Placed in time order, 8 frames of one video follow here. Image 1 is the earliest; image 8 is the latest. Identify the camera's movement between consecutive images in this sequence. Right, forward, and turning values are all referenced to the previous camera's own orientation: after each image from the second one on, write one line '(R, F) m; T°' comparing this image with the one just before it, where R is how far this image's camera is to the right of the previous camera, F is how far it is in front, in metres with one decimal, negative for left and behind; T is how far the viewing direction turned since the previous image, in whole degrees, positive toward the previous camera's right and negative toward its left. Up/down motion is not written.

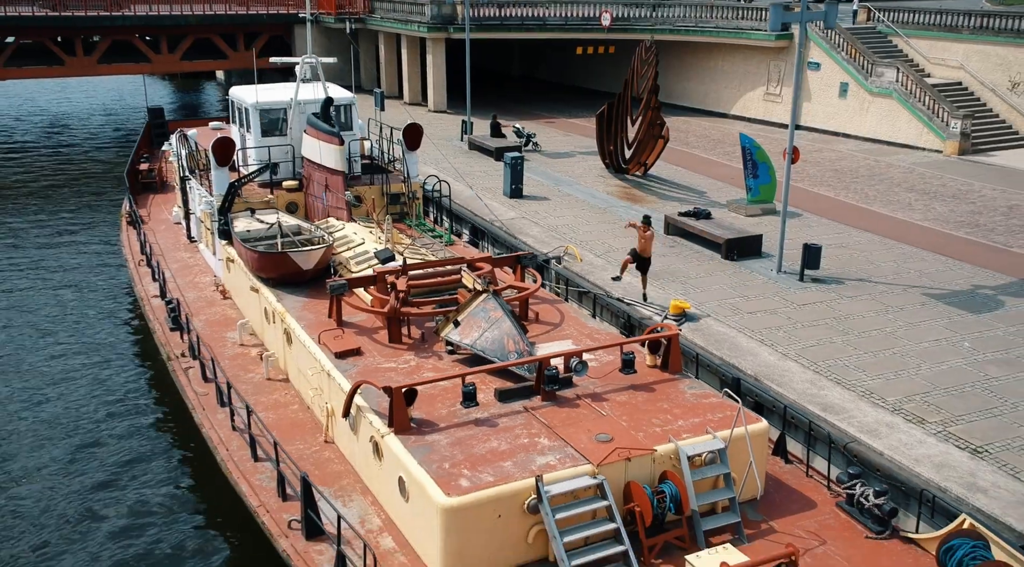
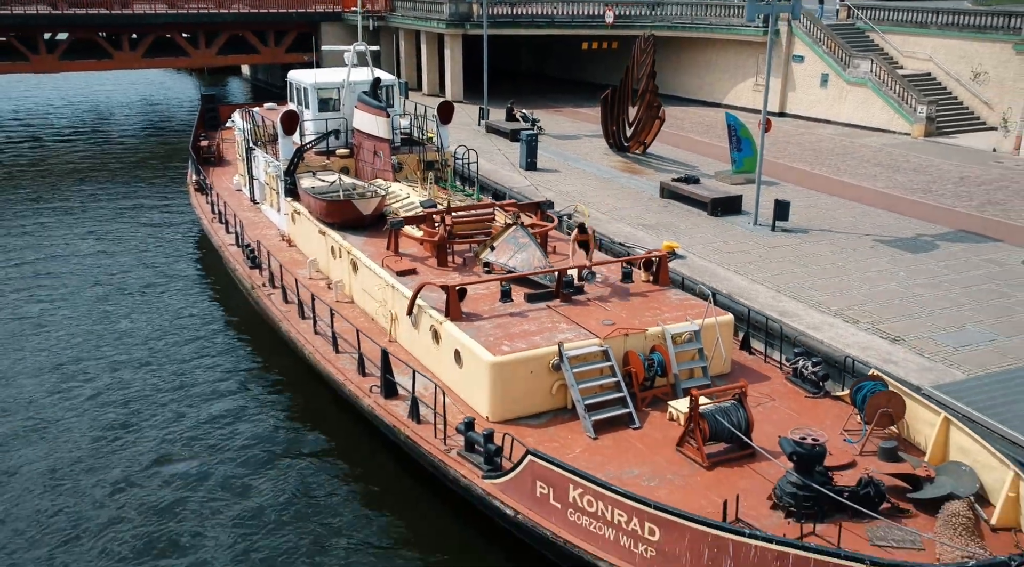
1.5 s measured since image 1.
(-0.4, -3.3) m; 0°
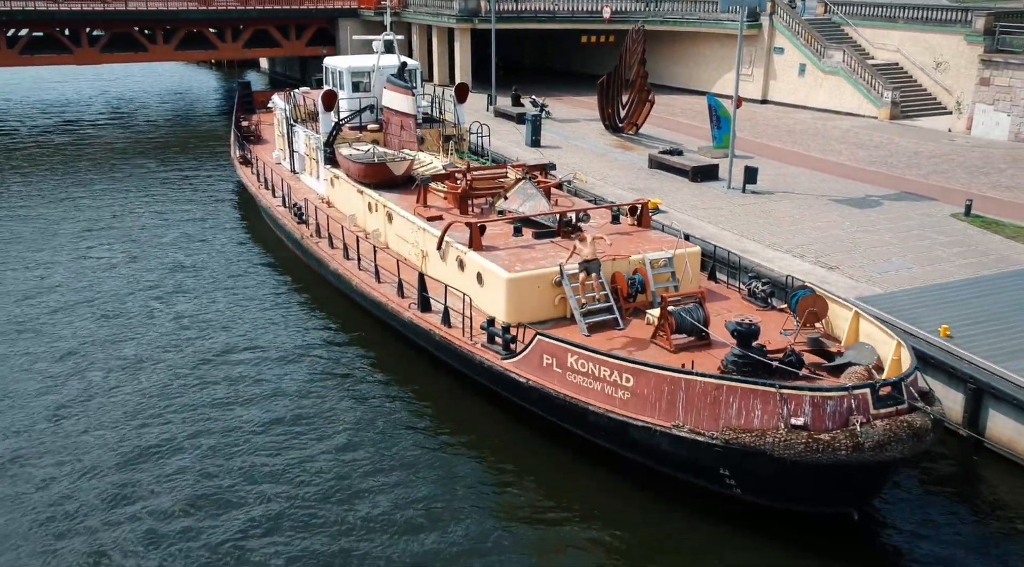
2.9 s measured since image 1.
(-0.2, -3.4) m; 0°
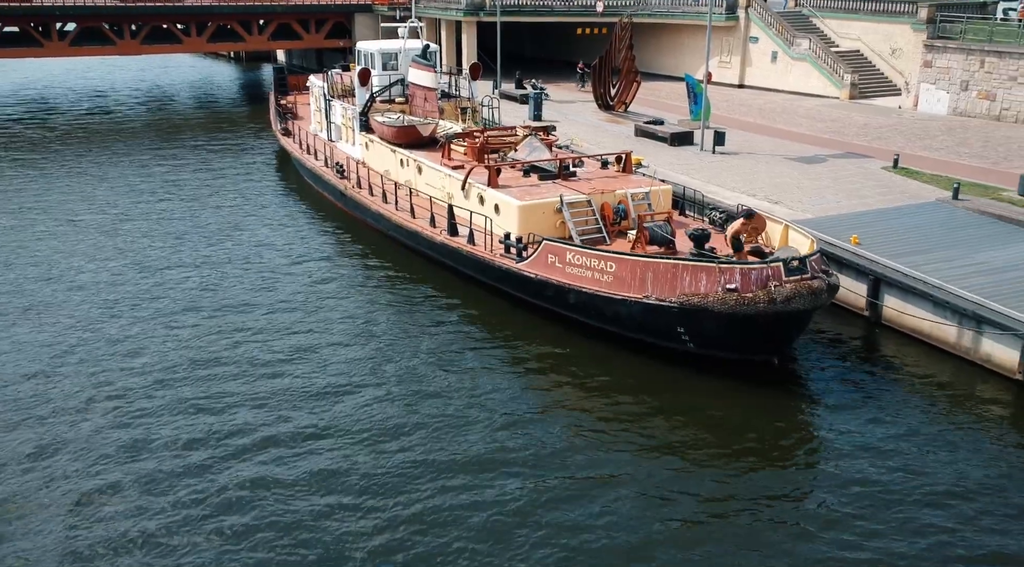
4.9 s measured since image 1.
(-0.3, -4.5) m; 0°
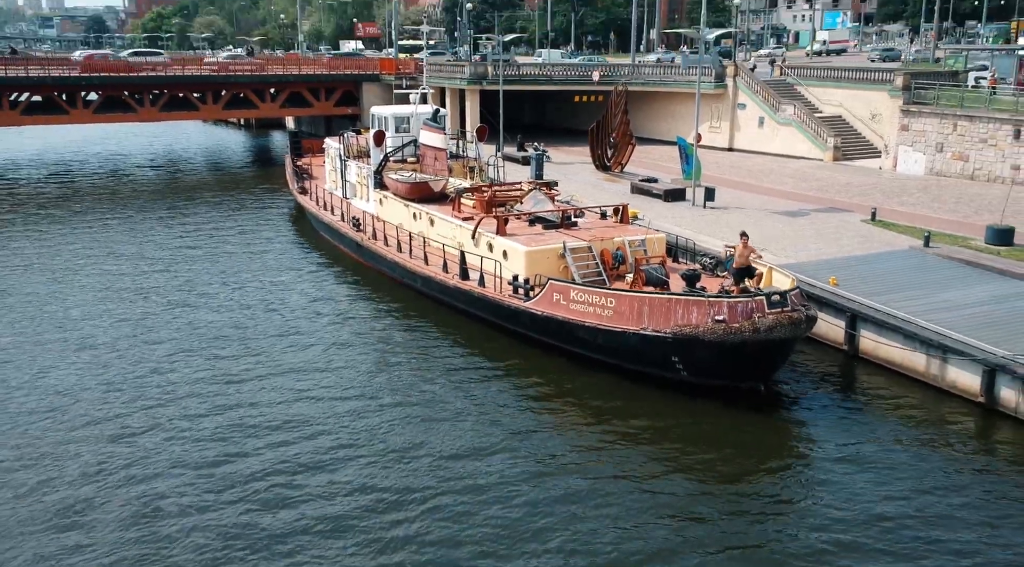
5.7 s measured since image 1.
(-0.3, -1.7) m; 0°
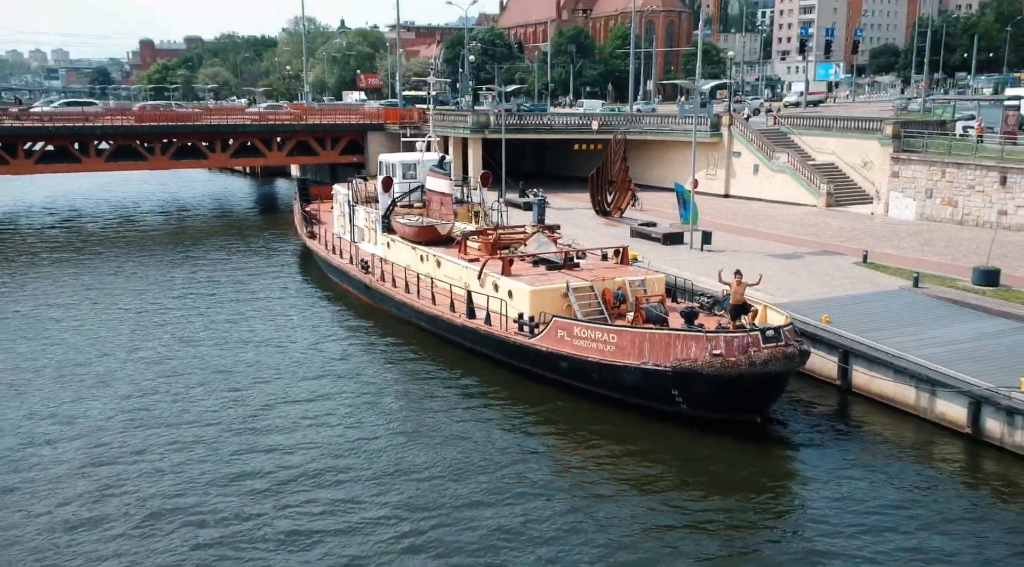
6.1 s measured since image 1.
(-0.2, -0.9) m; 0°
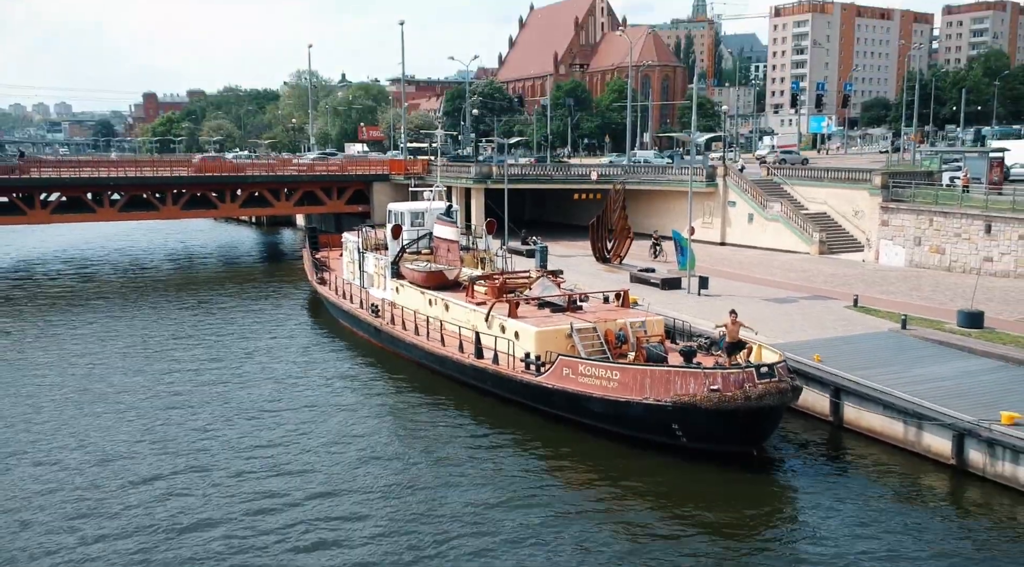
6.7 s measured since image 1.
(-0.2, -1.2) m; 0°
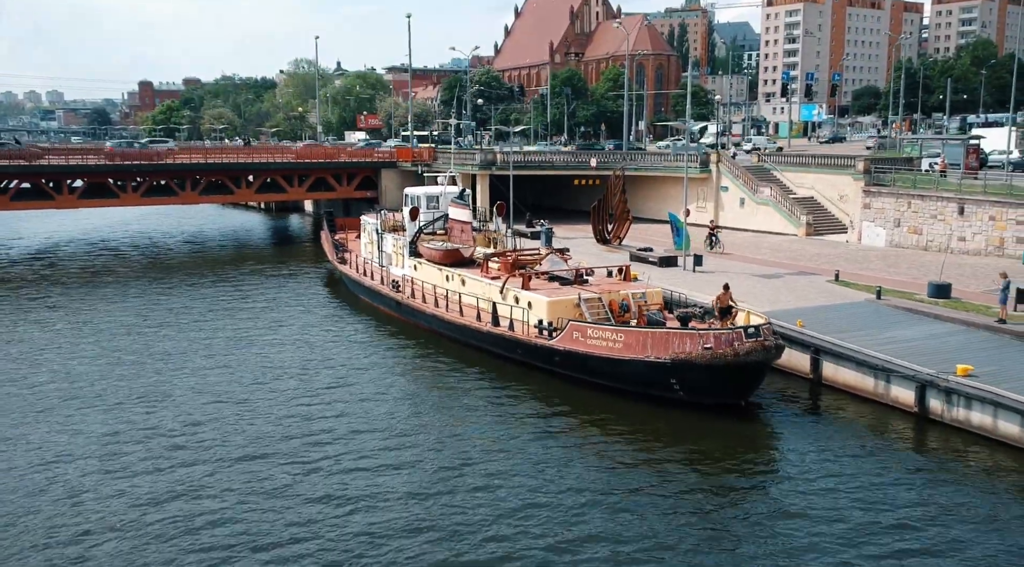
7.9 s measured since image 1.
(-0.6, -2.7) m; 0°
